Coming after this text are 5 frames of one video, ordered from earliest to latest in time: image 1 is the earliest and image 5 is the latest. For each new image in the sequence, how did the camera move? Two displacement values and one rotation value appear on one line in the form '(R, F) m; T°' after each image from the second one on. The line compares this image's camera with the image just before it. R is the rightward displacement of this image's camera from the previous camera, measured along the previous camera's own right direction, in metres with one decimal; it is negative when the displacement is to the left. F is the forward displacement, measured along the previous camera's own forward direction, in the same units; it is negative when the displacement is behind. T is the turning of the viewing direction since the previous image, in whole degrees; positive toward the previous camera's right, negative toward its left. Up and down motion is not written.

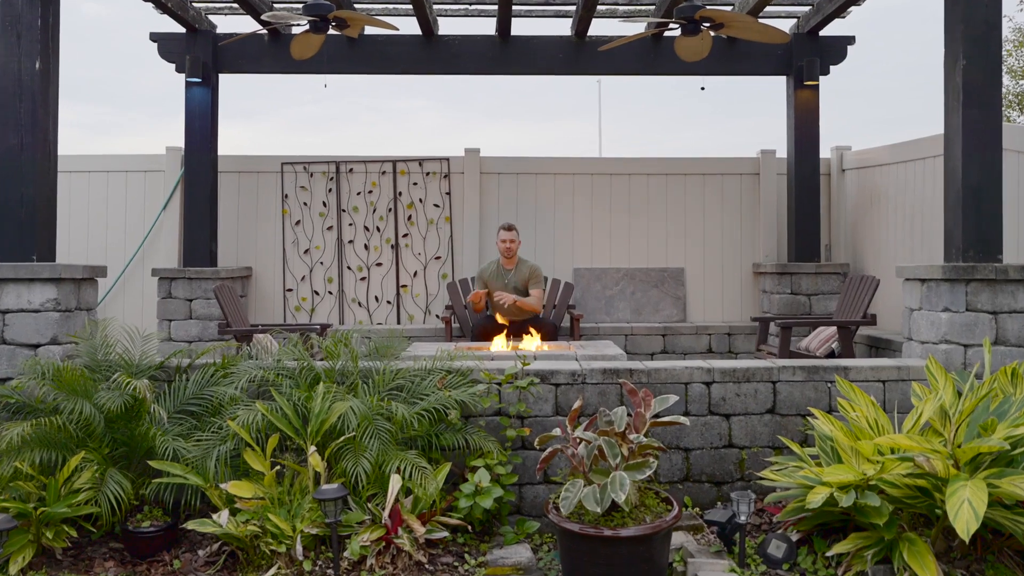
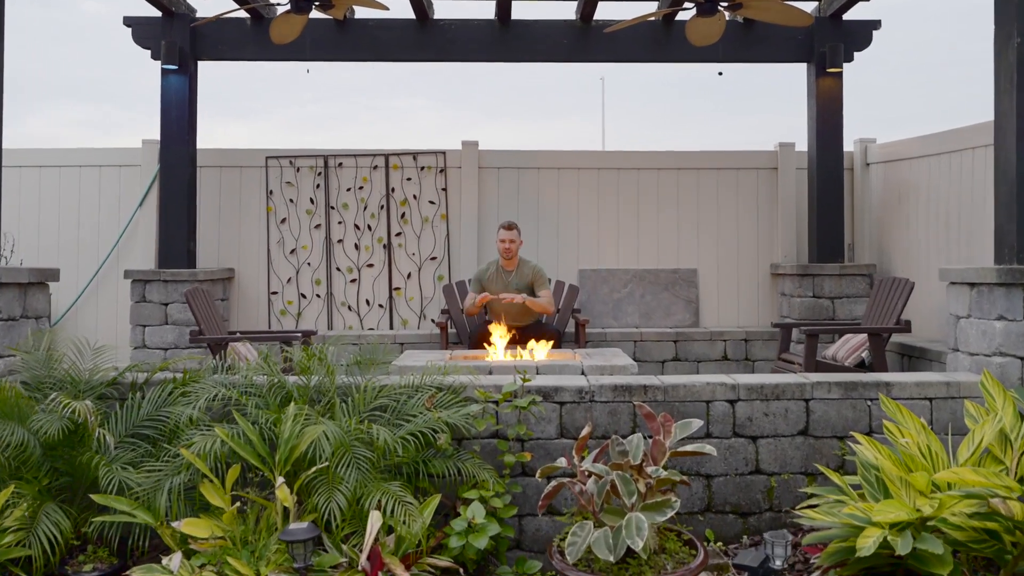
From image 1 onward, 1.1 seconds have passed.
(0.0, +0.5) m; 0°
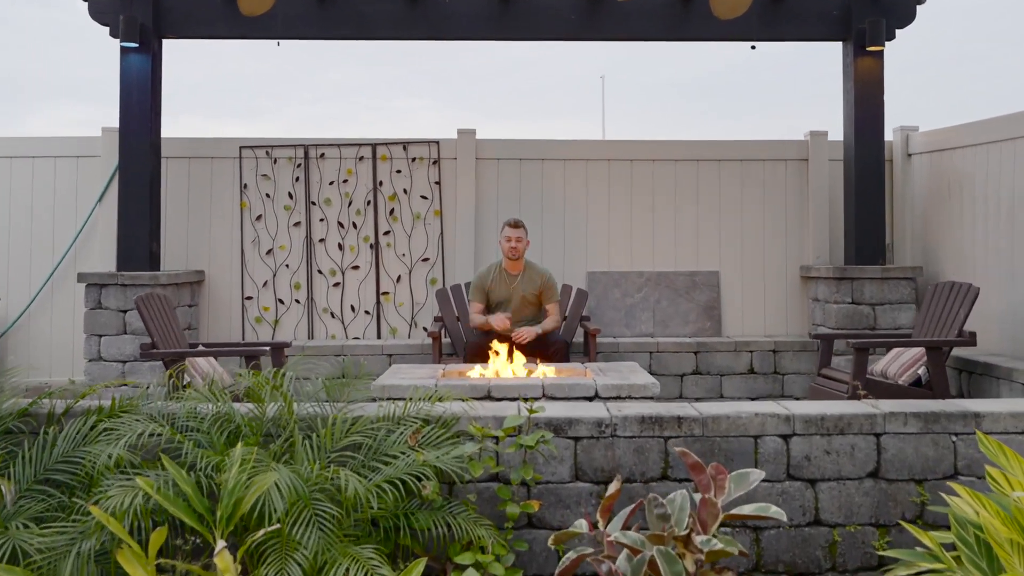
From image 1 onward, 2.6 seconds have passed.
(0.0, +0.7) m; 0°
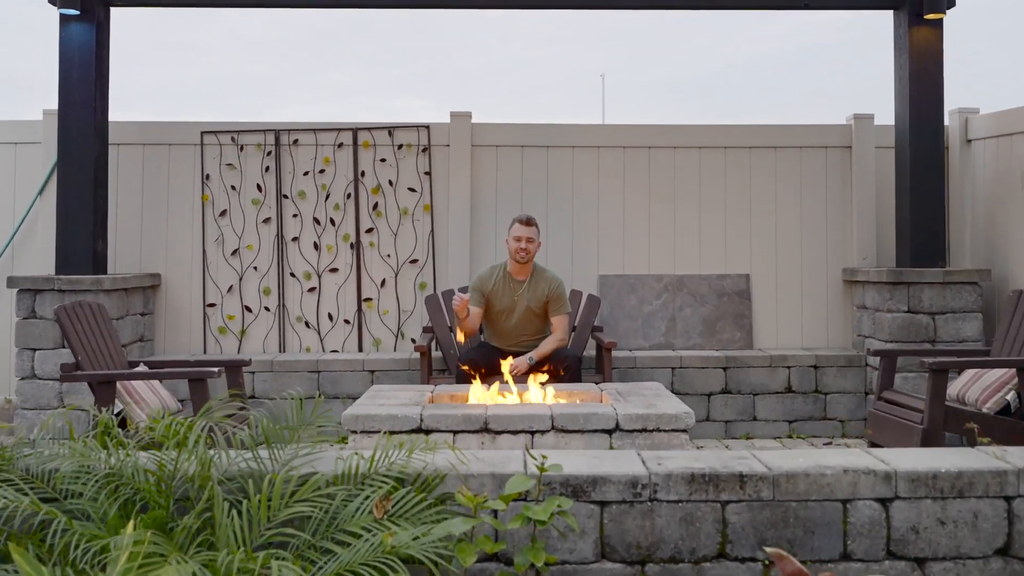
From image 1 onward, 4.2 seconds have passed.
(0.0, +0.8) m; 0°
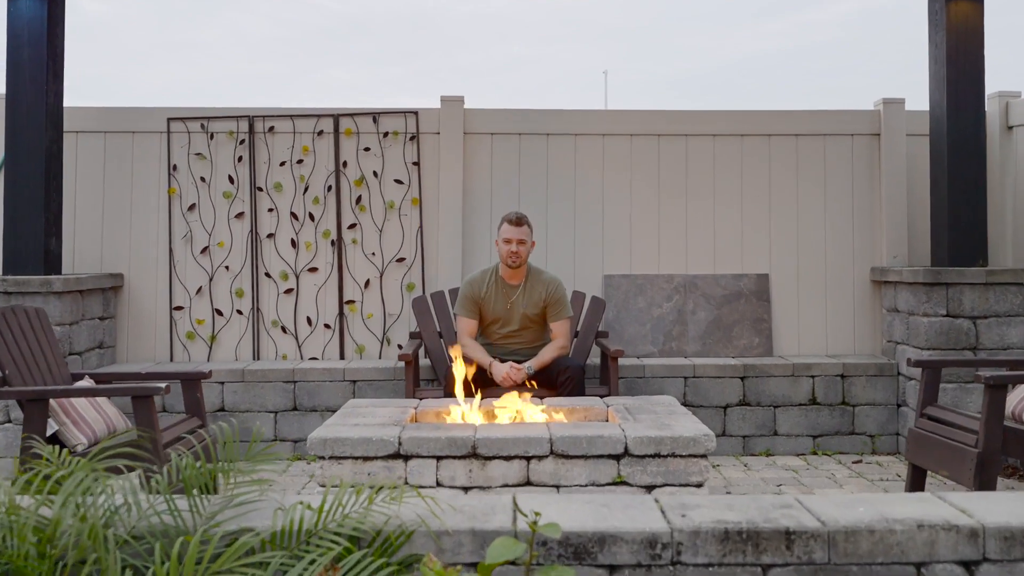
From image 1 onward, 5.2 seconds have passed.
(0.0, +0.5) m; 0°
